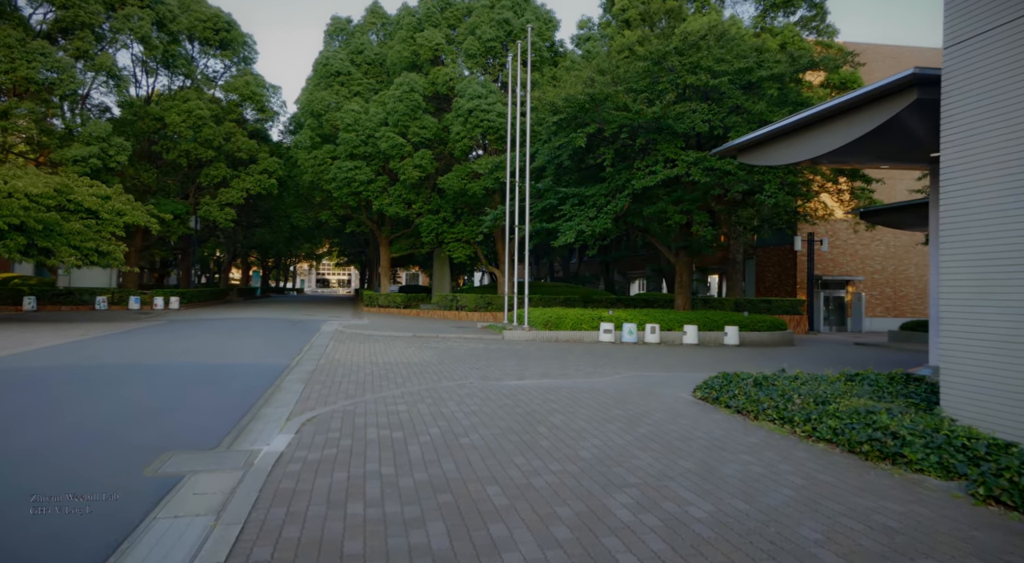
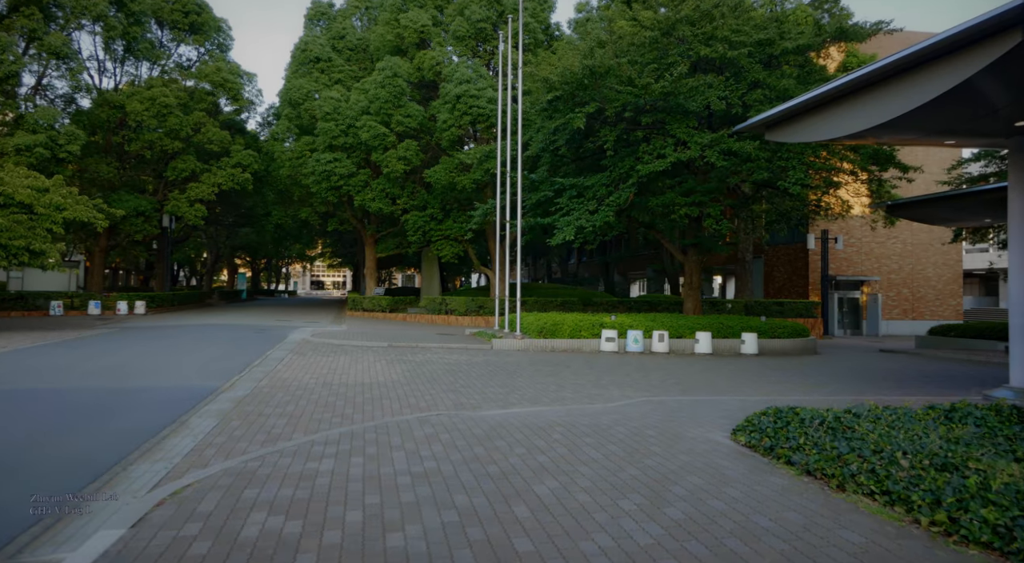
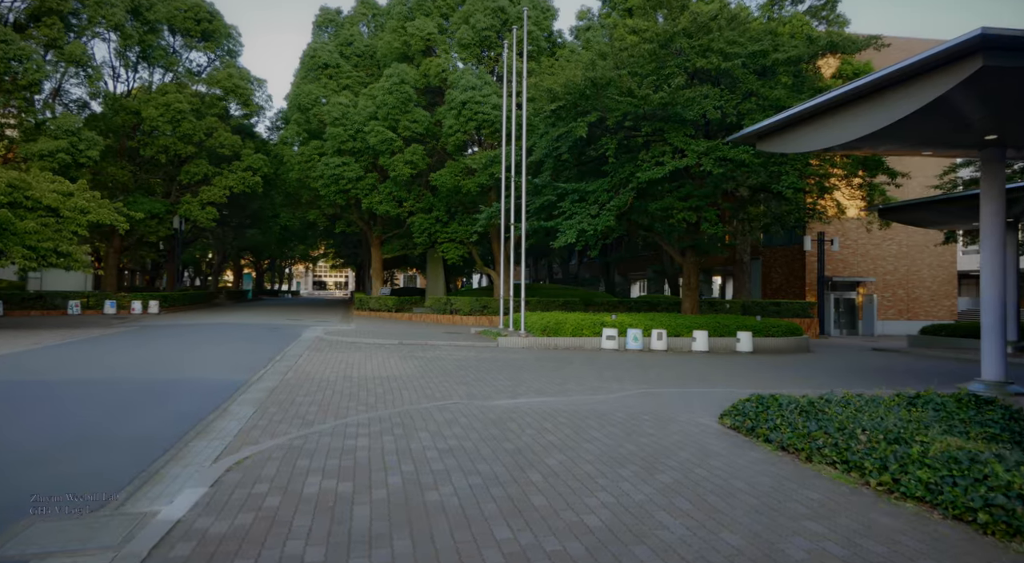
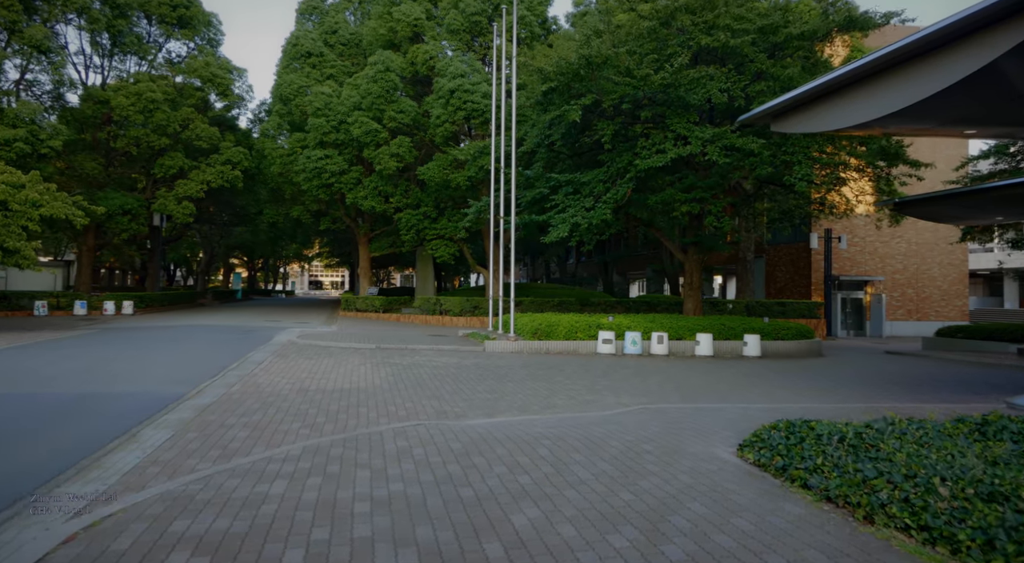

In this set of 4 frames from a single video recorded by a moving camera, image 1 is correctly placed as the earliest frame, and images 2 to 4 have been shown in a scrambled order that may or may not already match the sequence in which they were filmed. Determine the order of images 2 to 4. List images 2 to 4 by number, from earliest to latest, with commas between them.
3, 2, 4
